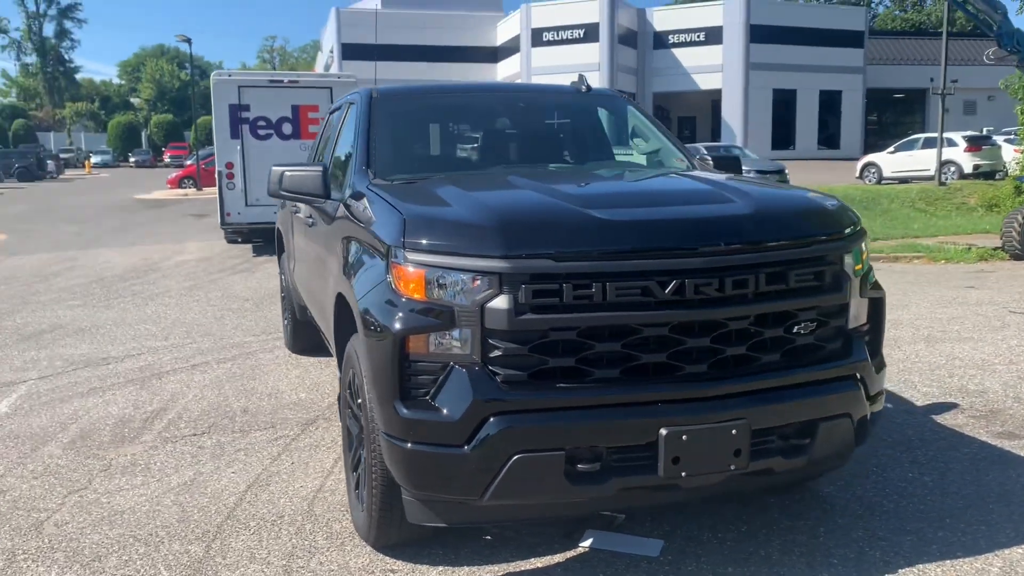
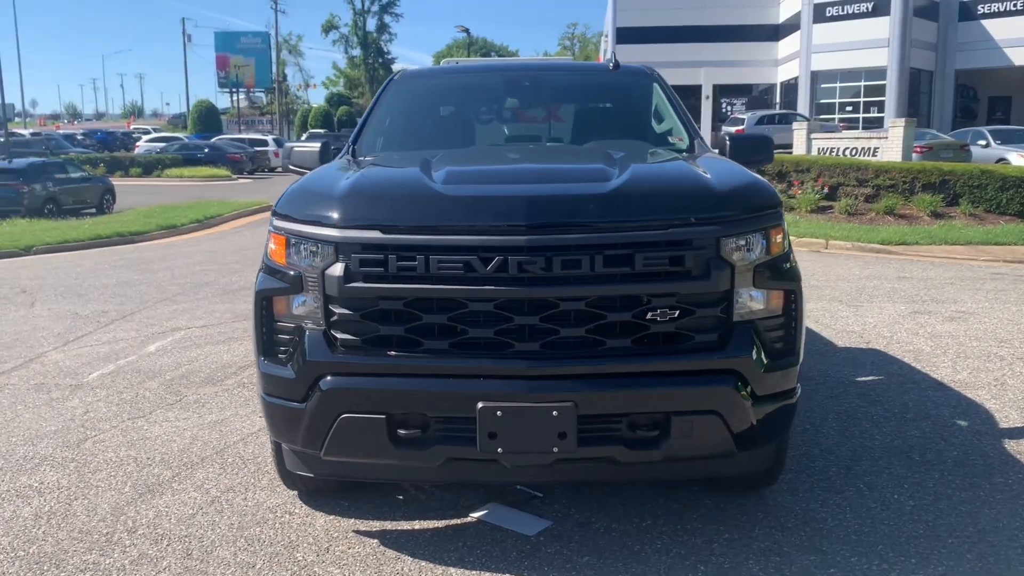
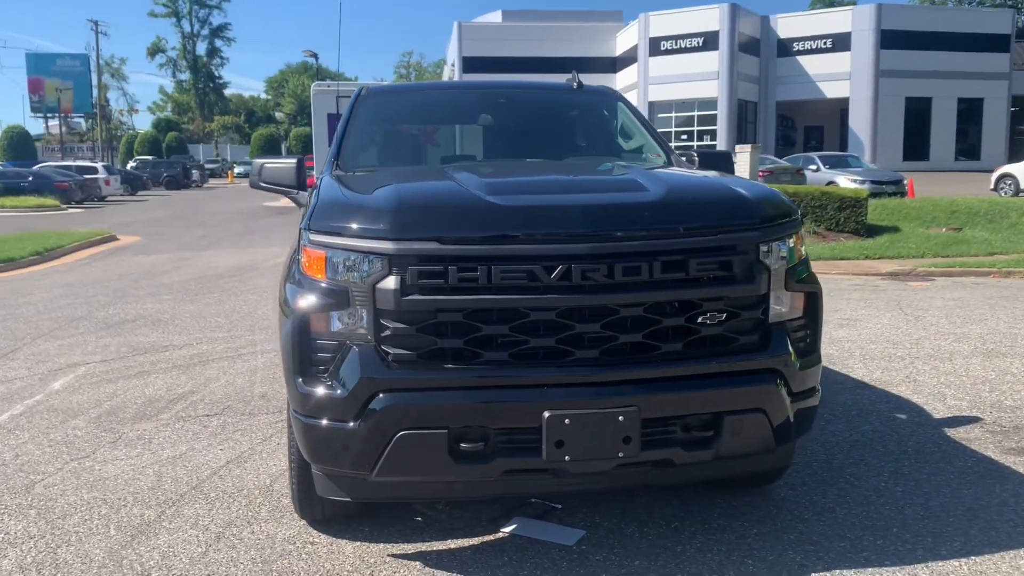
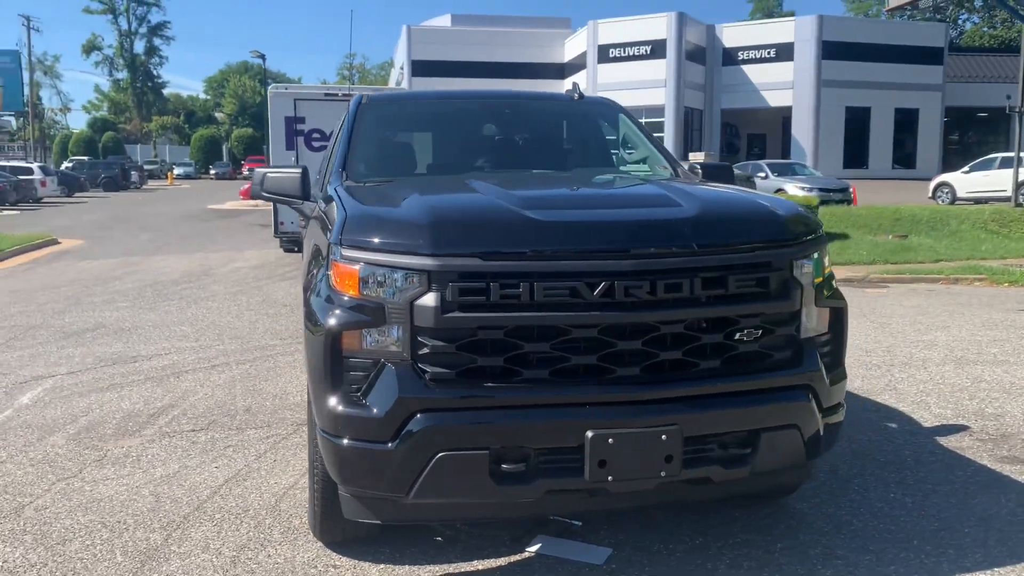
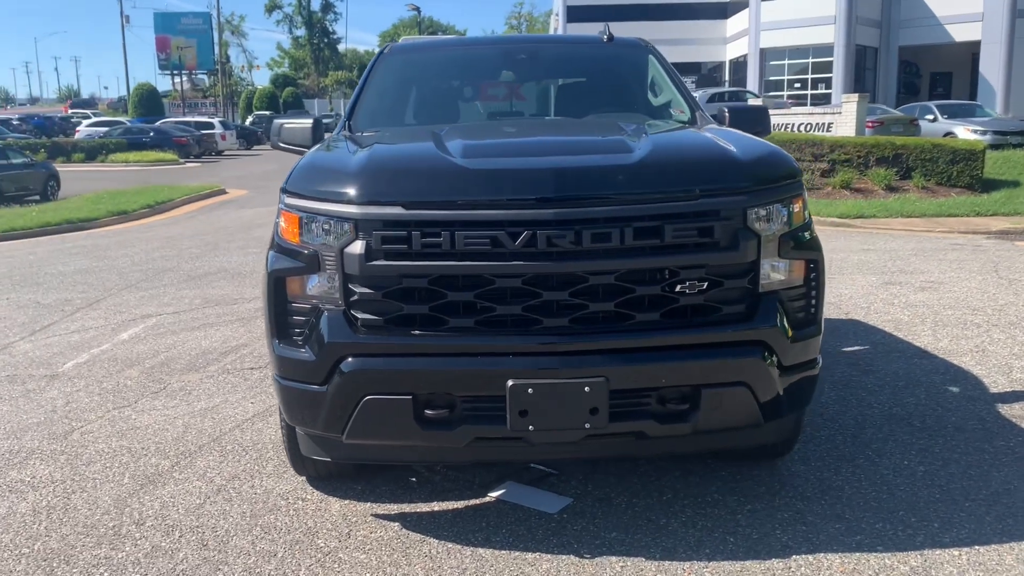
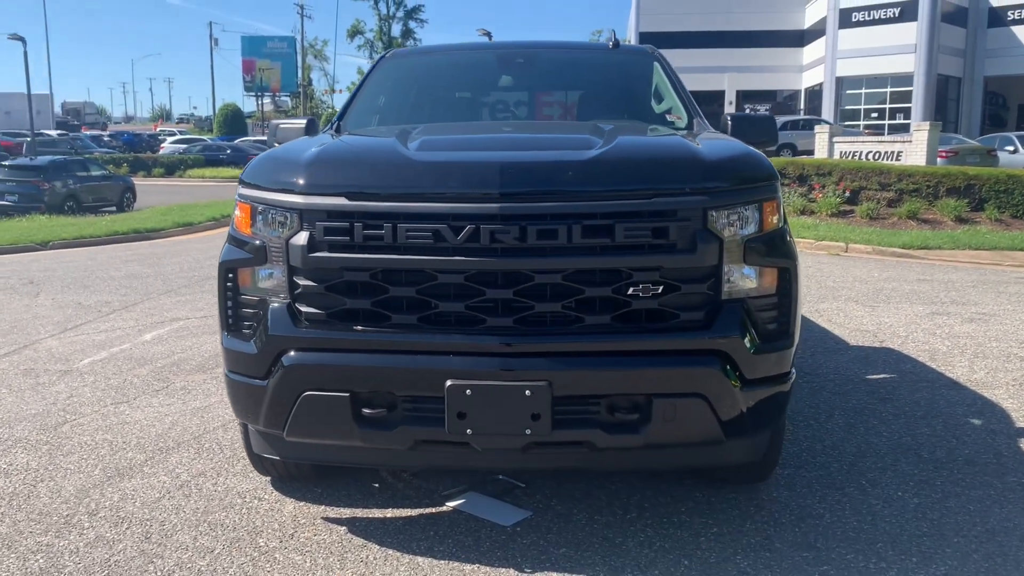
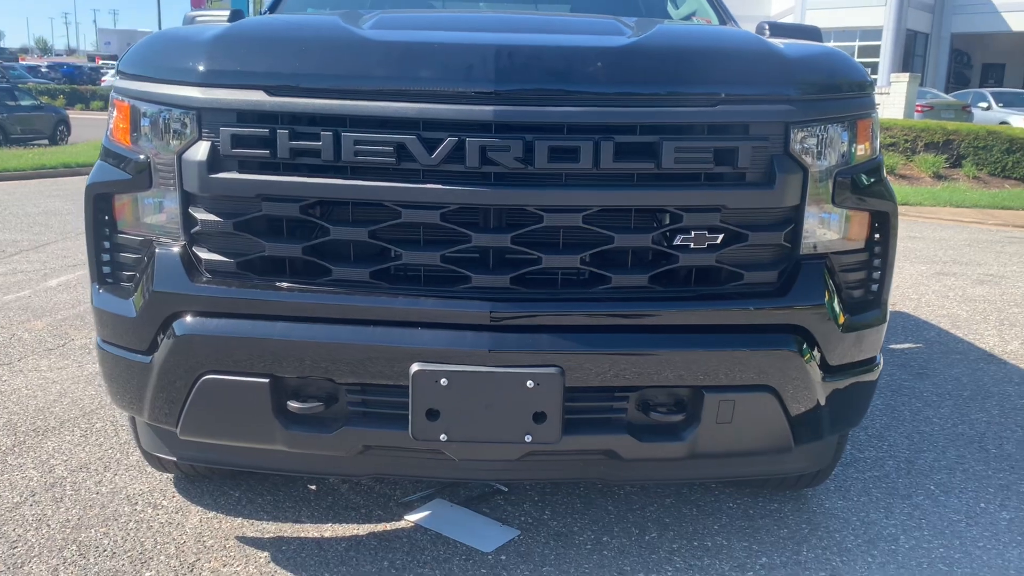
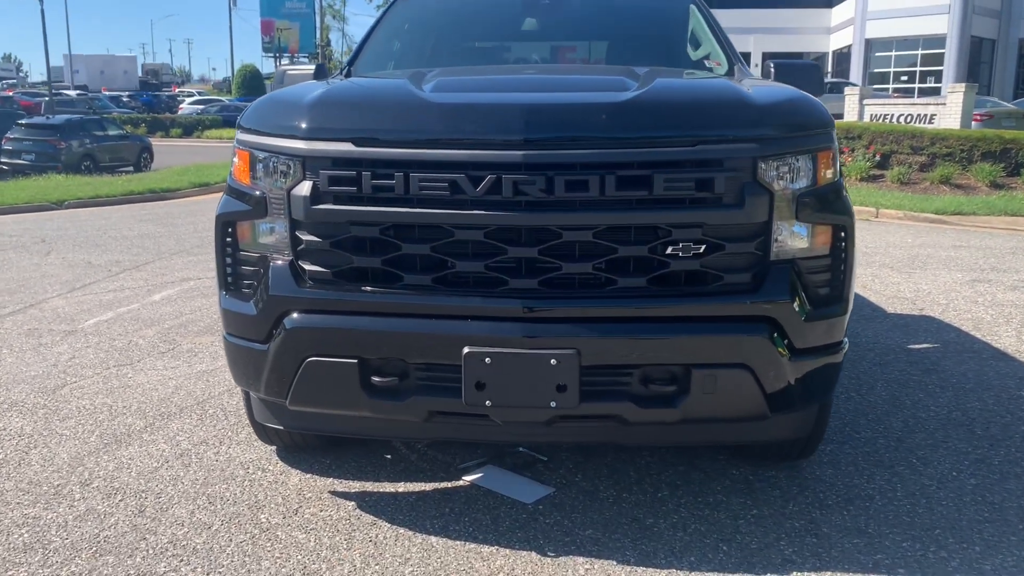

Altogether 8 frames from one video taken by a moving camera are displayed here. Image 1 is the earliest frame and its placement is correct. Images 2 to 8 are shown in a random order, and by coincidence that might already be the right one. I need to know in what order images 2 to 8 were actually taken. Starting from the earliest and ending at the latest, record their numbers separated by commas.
4, 3, 5, 2, 6, 8, 7
